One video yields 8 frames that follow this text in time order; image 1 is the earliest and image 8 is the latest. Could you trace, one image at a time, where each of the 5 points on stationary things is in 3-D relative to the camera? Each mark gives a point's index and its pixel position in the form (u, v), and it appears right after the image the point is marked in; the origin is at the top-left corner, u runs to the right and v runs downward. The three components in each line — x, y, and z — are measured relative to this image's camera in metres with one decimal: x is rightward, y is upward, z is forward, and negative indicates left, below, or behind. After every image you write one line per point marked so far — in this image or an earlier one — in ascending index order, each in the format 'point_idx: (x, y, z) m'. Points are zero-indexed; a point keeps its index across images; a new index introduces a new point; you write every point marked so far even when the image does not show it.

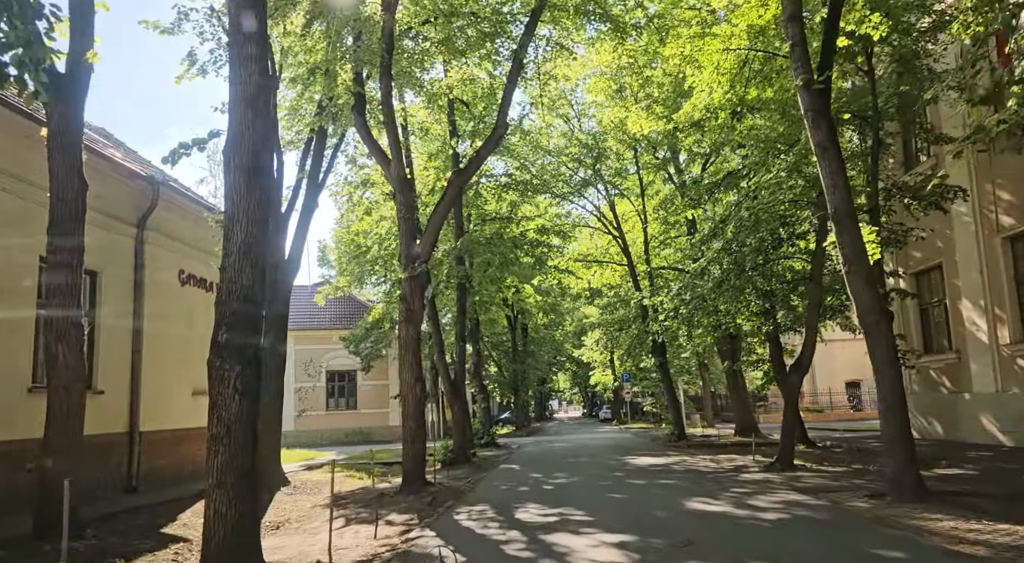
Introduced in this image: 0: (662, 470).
0: (+3.0, -3.8, +15.3) m
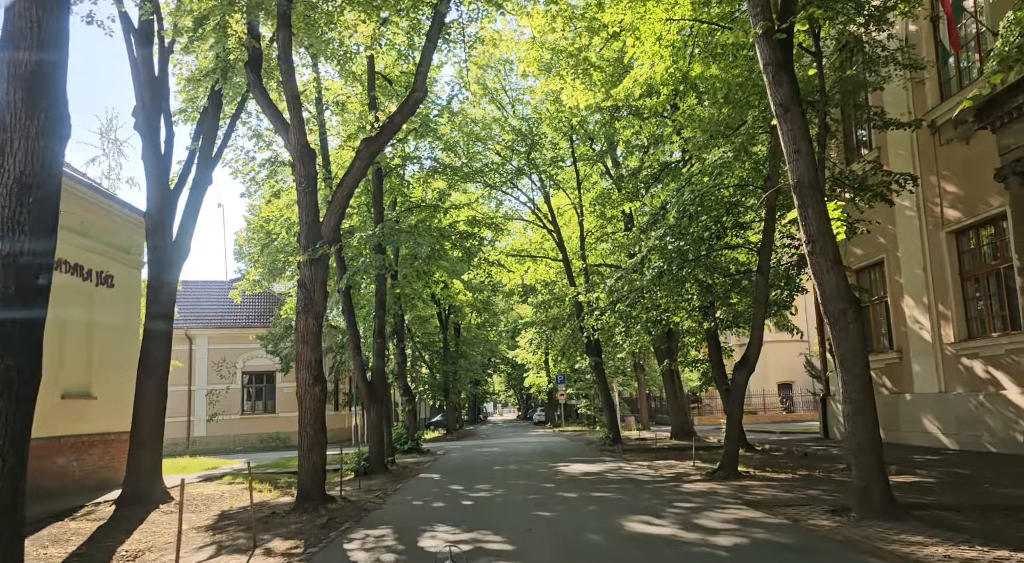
0: (+1.5, -3.6, +13.9) m
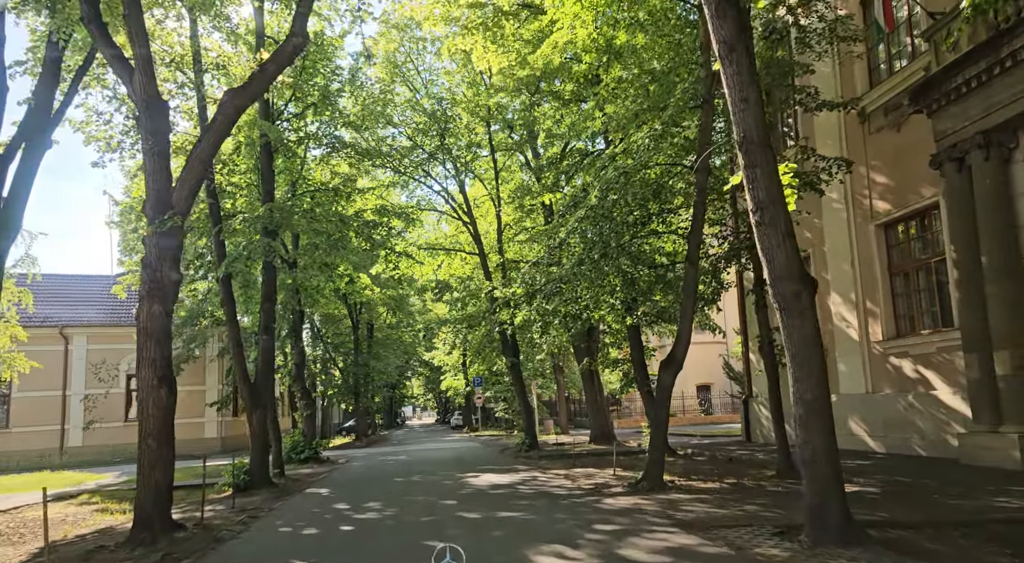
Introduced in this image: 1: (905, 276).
0: (-0.1, -3.4, +12.2) m
1: (+8.5, +0.1, +16.3) m
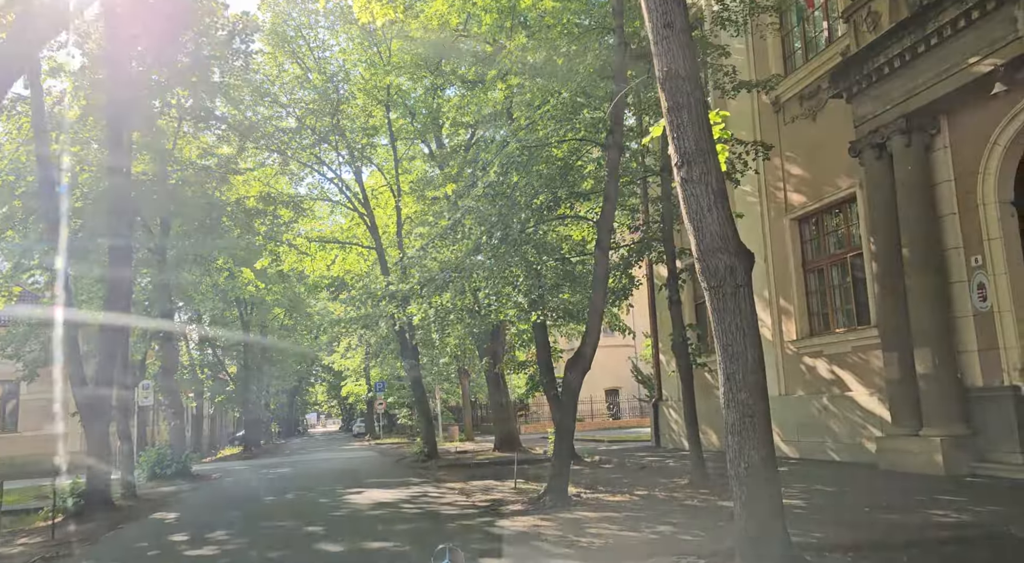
0: (-1.8, -3.2, +10.5) m
1: (+6.3, +0.2, +15.6) m
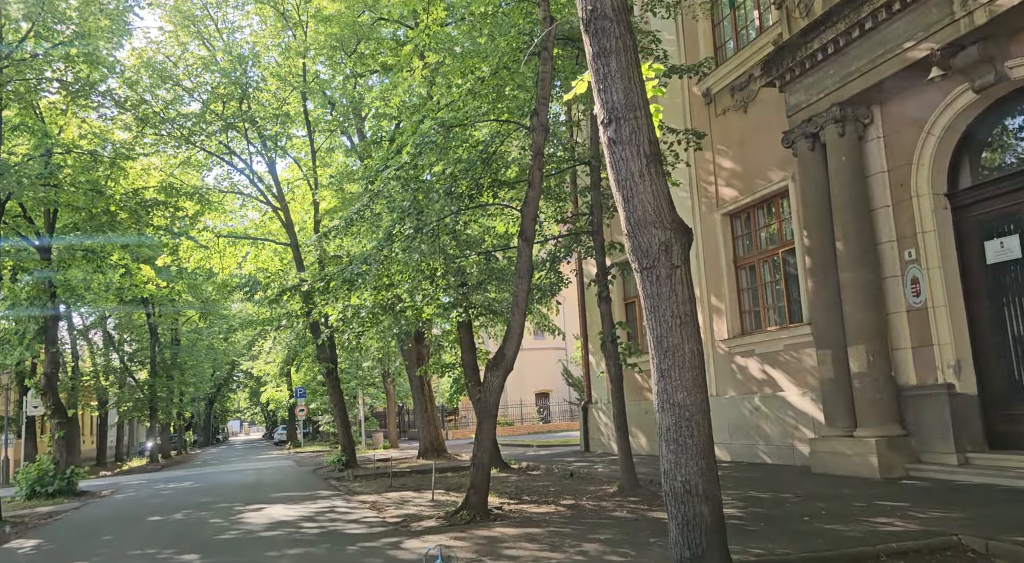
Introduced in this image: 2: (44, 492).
0: (-2.8, -3.1, +9.3) m
1: (+4.8, +0.2, +15.1) m
2: (-11.1, -5.0, +18.0) m
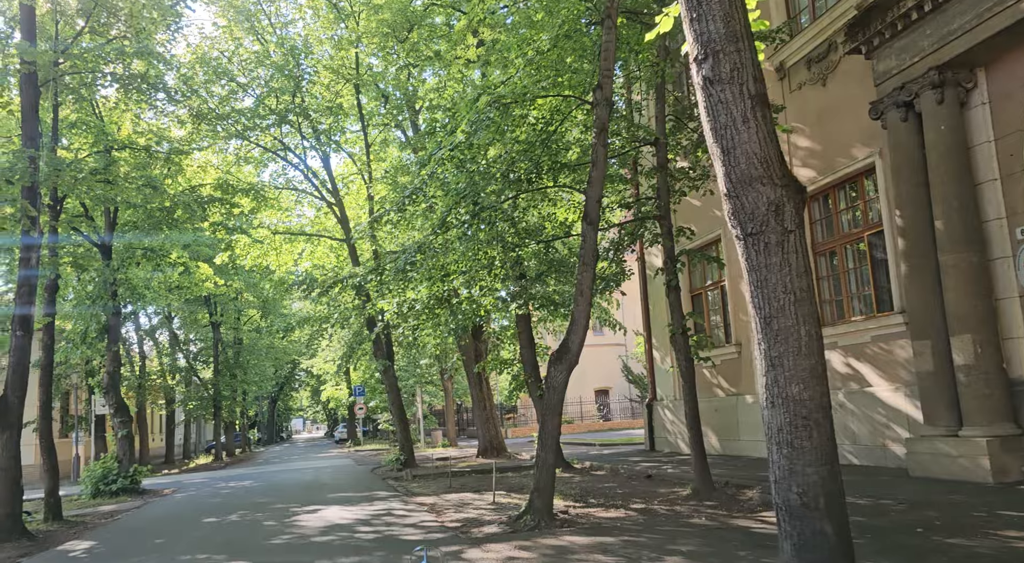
0: (-2.1, -3.0, +8.8) m
1: (+5.9, +0.5, +14.0) m
2: (-9.6, -5.0, +18.1) m
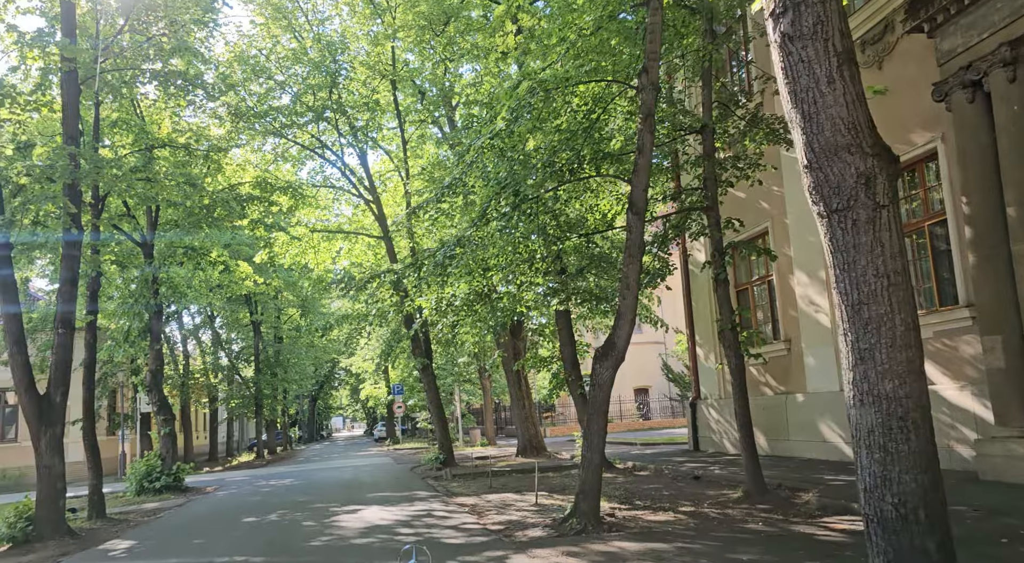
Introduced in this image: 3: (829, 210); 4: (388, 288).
0: (-1.5, -2.9, +8.5) m
1: (+6.6, +0.6, +13.3) m
2: (-8.6, -4.9, +18.2) m
3: (+1.6, +0.3, +4.0) m
4: (-3.0, -0.2, +18.5) m
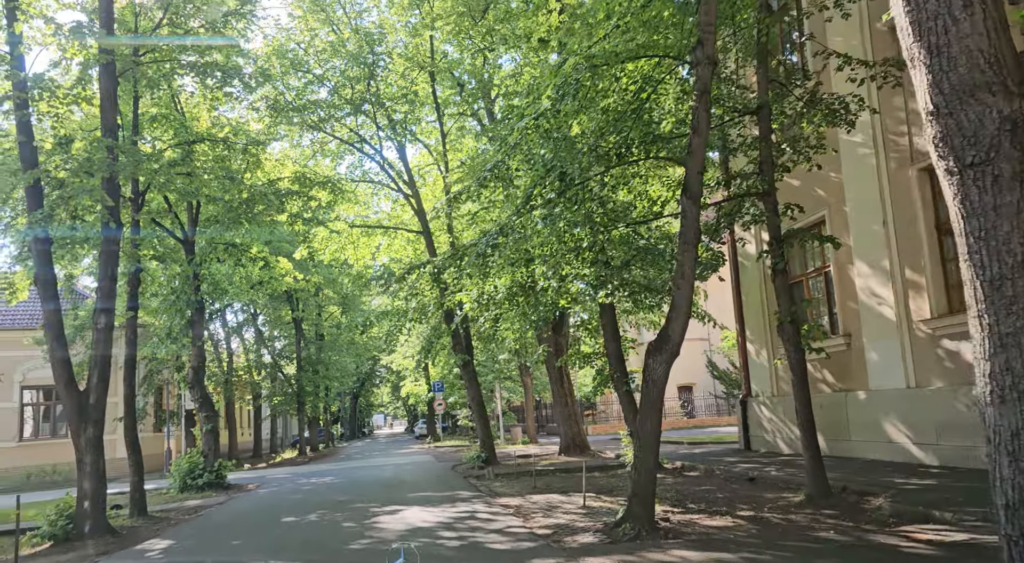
0: (-1.0, -2.8, +8.0) m
1: (+7.4, +0.8, +12.5) m
2: (-7.6, -4.9, +18.1) m
3: (+1.9, +0.4, +3.4) m
4: (-2.0, -0.1, +18.1) m
